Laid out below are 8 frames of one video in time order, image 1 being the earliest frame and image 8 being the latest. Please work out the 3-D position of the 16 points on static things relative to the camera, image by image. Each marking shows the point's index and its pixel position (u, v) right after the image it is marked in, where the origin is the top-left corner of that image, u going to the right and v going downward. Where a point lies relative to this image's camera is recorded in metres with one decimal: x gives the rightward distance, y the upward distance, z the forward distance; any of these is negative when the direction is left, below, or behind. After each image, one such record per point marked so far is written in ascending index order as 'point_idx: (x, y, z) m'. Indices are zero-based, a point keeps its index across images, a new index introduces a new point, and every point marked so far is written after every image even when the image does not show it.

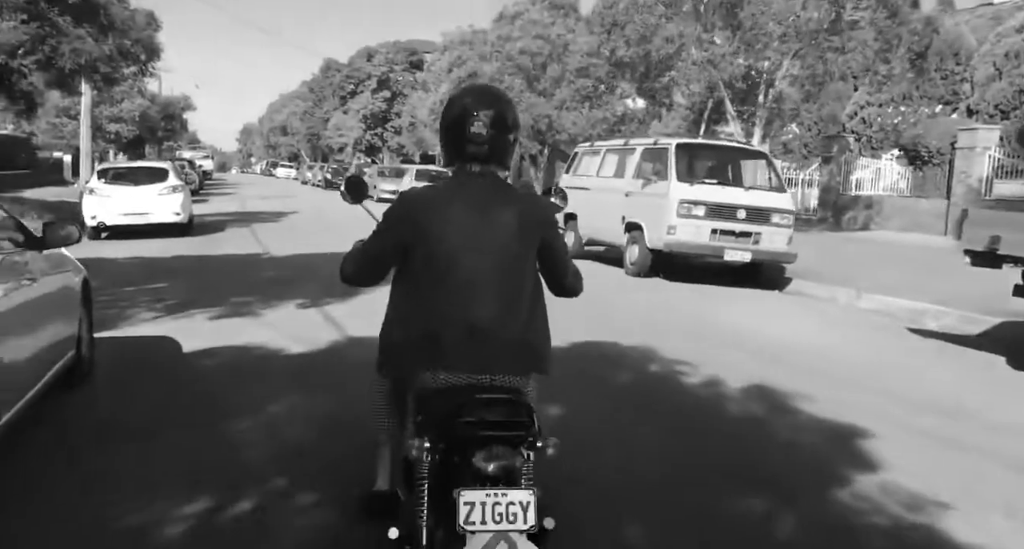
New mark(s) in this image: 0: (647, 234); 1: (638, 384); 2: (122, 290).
0: (+2.1, +0.6, +10.2) m
1: (+0.9, -0.8, +5.0) m
2: (-4.9, -0.2, +8.5) m
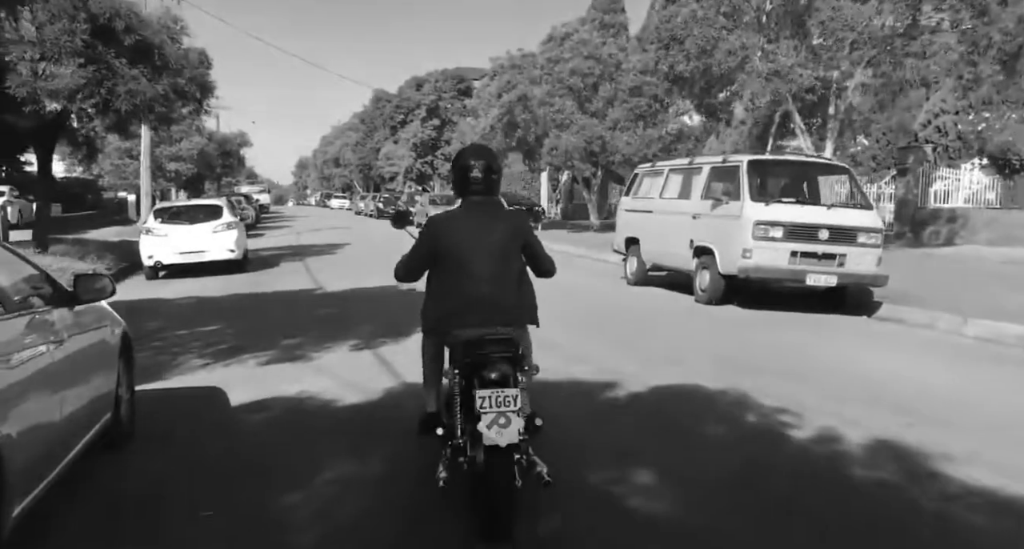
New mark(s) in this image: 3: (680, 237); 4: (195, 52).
0: (+2.9, +0.2, +9.5) m
1: (+1.5, -1.0, +4.3) m
2: (-4.2, -0.7, +8.2) m
3: (+2.6, +0.6, +10.4) m
4: (-6.8, +4.8, +14.3) m
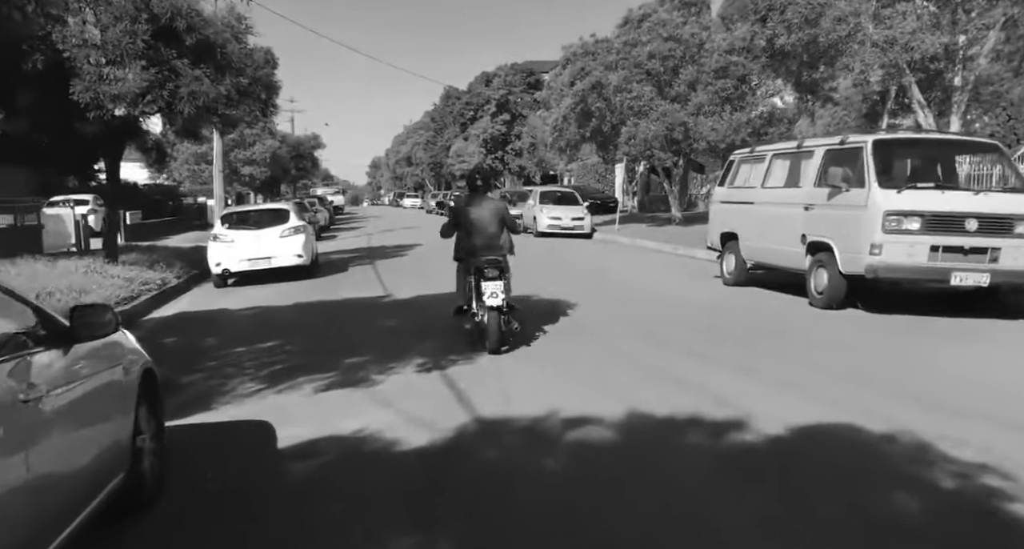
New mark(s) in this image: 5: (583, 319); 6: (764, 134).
0: (+4.0, +0.2, +8.1) m
1: (+2.0, -1.1, +3.1) m
2: (-3.2, -0.9, +7.6) m
3: (+3.7, +0.6, +9.0) m
4: (-5.2, +4.7, +14.0) m
5: (+0.9, -0.6, +8.5) m
6: (+7.2, +3.9, +19.1) m
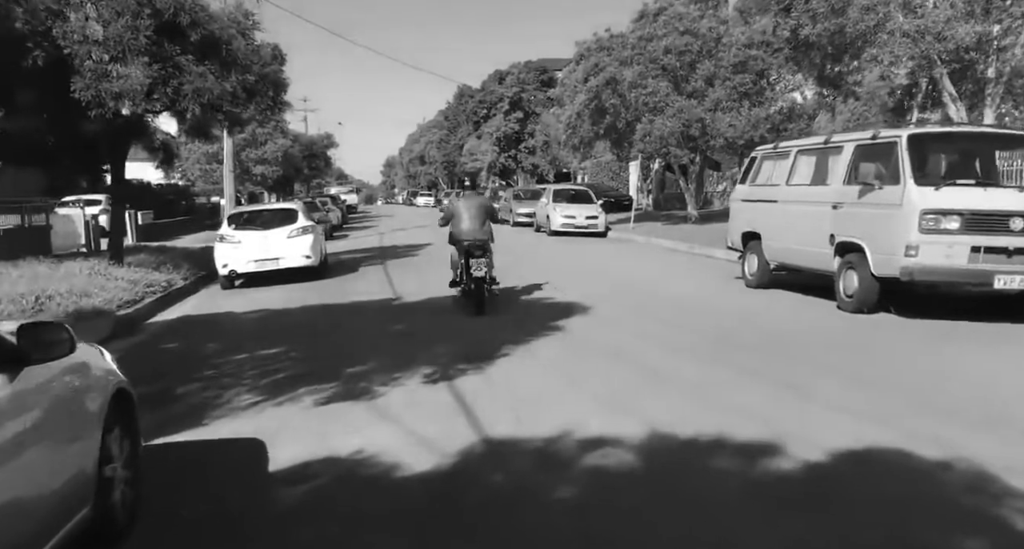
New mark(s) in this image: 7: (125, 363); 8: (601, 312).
0: (+4.1, +0.2, +7.7) m
1: (+2.0, -1.1, +2.7) m
2: (-3.1, -0.9, +7.3) m
3: (+3.9, +0.5, +8.6) m
4: (-5.0, +4.7, +13.7) m
5: (+1.0, -0.6, +8.1) m
6: (+7.5, +3.9, +18.5) m
7: (-4.4, -1.0, +7.6) m
8: (+1.2, -0.5, +8.7) m
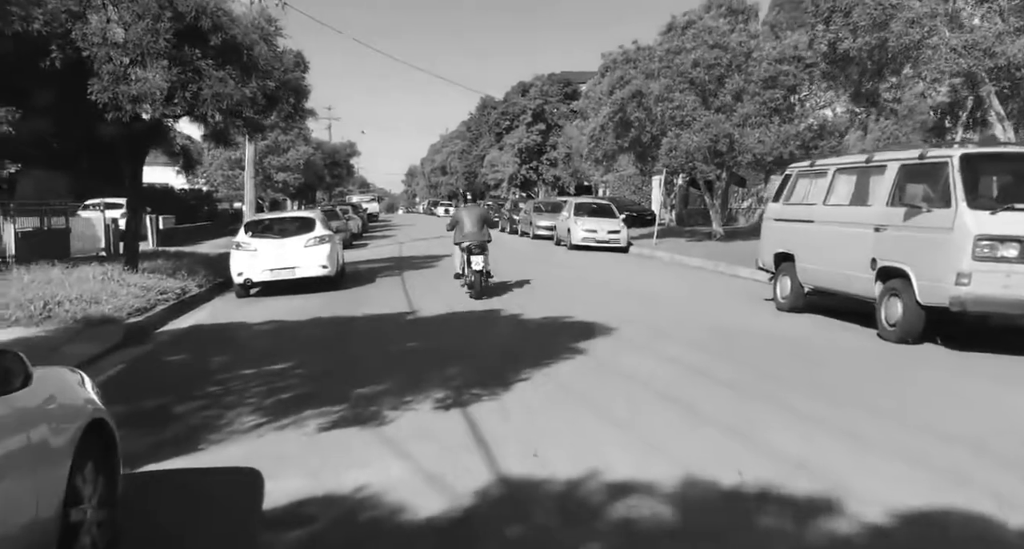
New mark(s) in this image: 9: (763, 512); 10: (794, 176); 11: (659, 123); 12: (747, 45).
0: (+4.3, -0.1, +7.2) m
1: (+2.1, -1.3, +2.2) m
2: (-2.9, -1.0, +7.0) m
3: (+4.2, +0.2, +8.1) m
4: (-4.5, +4.5, +13.5) m
5: (+1.3, -0.8, +7.6) m
6: (+8.2, +3.4, +18.0) m
7: (-4.2, -1.1, +7.3) m
8: (+1.4, -0.7, +8.3) m
9: (+1.3, -1.2, +3.4) m
10: (+4.1, +1.4, +9.7) m
11: (+4.2, +4.3, +19.2) m
12: (+6.3, +6.2, +17.9) m
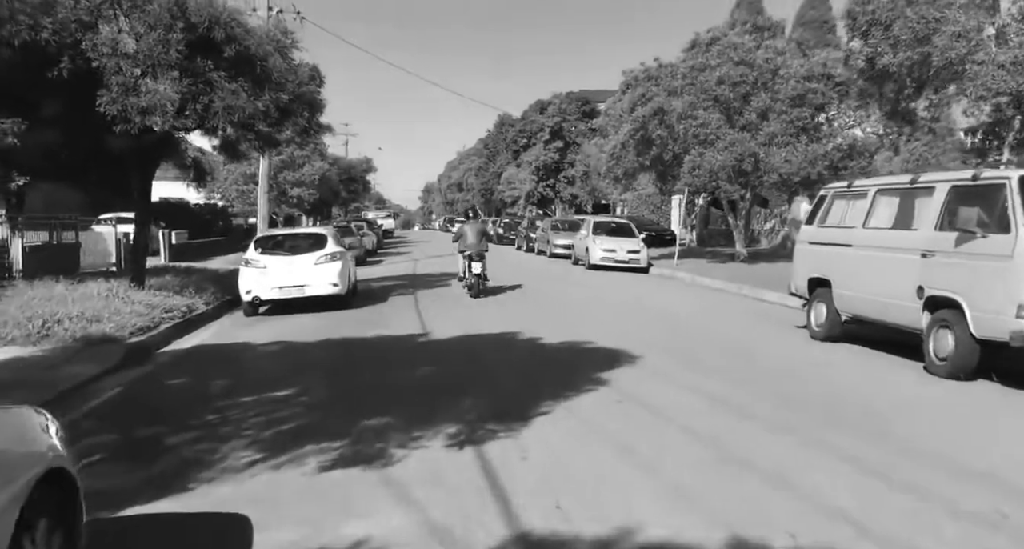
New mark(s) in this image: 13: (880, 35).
0: (+4.5, -0.4, +6.6) m
1: (+2.1, -1.4, +1.7) m
2: (-2.7, -1.2, +6.6) m
3: (+4.4, -0.1, +7.5) m
4: (-4.1, +4.1, +13.2) m
5: (+1.5, -1.1, +7.1) m
6: (+8.6, +2.7, +17.4) m
7: (-4.0, -1.3, +6.9) m
8: (+1.6, -1.0, +7.8) m
9: (+1.4, -1.4, +2.9) m
10: (+4.4, +1.1, +9.2) m
11: (+4.8, +3.7, +18.7) m
12: (+6.8, +5.5, +17.5) m
13: (+5.9, +3.9, +10.9) m
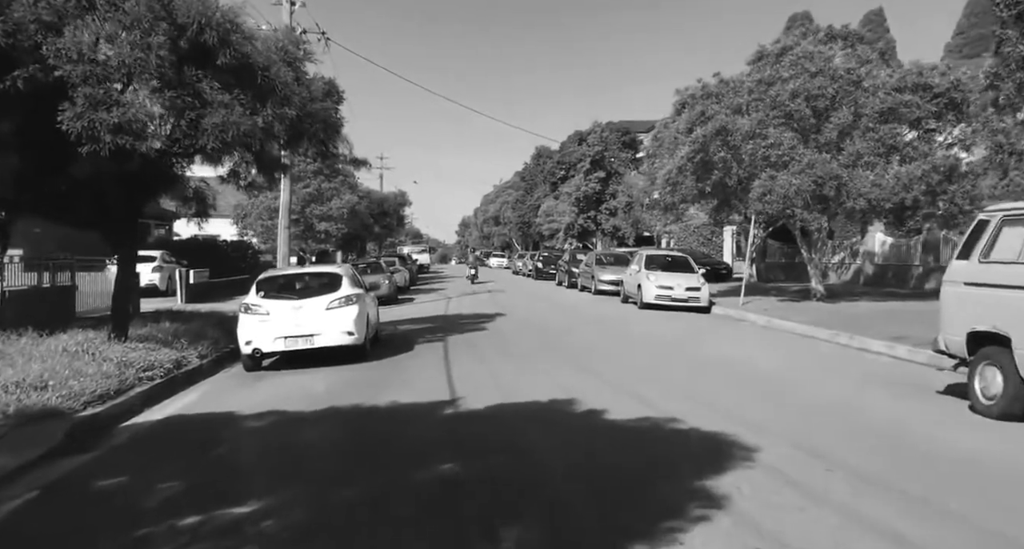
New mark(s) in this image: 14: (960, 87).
0: (+5.0, -0.8, +4.2) m
1: (+2.3, -1.6, -0.6) m
2: (-2.3, -1.7, +4.5) m
3: (+4.9, -0.5, +5.2) m
4: (-3.3, +3.3, +11.5) m
5: (+1.9, -1.6, +4.8) m
6: (+9.6, +1.8, +14.9) m
7: (-3.5, -1.8, +4.9) m
8: (+2.1, -1.5, +5.5) m
9: (+1.6, -1.6, +0.6) m
10: (+4.9, +0.5, +6.8) m
11: (+5.8, +2.7, +16.5) m
12: (+7.8, +4.6, +15.2) m
13: (+6.6, +3.3, +8.6) m
14: (+10.3, +4.2, +15.1) m
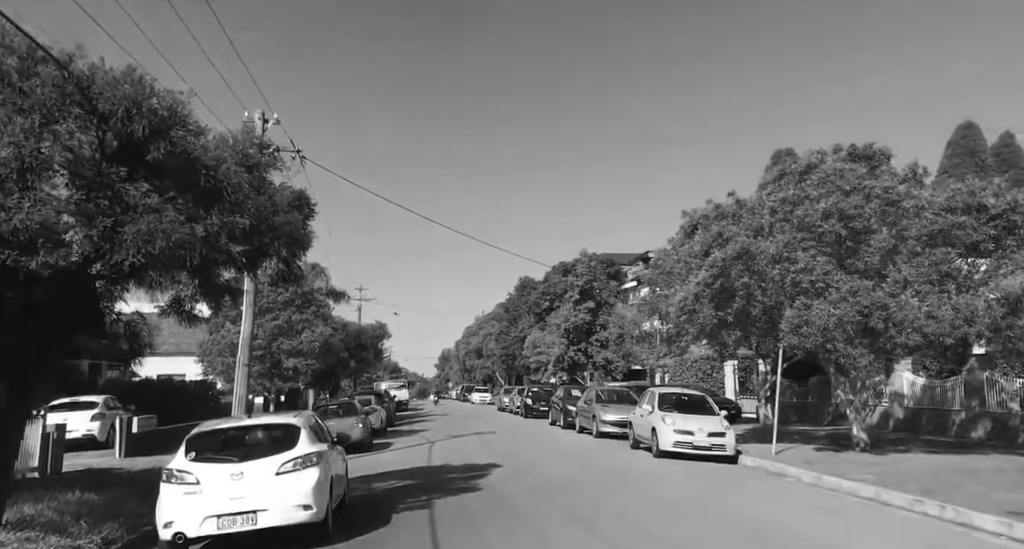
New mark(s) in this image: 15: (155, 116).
0: (+5.3, -1.5, +1.9) m
1: (+2.8, -1.3, -3.1) m
2: (-1.9, -2.4, +1.8) m
3: (+5.2, -1.4, +2.9) m
4: (-3.2, +1.2, +9.6) m
5: (+2.2, -2.3, +2.3) m
6: (+9.6, -1.0, +13.1) m
7: (-3.2, -2.5, +2.1) m
8: (+2.4, -2.4, +3.0) m
9: (+2.0, -1.5, -1.9) m
10: (+5.2, -0.6, +4.8) m
11: (+5.8, -0.4, +14.6) m
12: (+7.8, +1.7, +13.8) m
13: (+6.7, +1.7, +7.1) m
14: (+10.3, +1.4, +13.7) m
15: (-3.7, +1.6, +6.9) m
